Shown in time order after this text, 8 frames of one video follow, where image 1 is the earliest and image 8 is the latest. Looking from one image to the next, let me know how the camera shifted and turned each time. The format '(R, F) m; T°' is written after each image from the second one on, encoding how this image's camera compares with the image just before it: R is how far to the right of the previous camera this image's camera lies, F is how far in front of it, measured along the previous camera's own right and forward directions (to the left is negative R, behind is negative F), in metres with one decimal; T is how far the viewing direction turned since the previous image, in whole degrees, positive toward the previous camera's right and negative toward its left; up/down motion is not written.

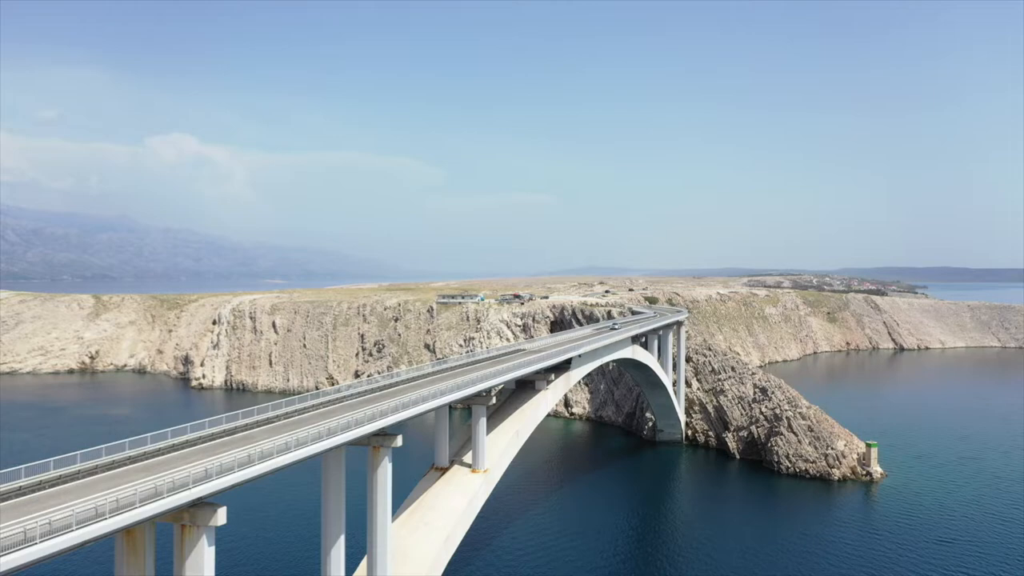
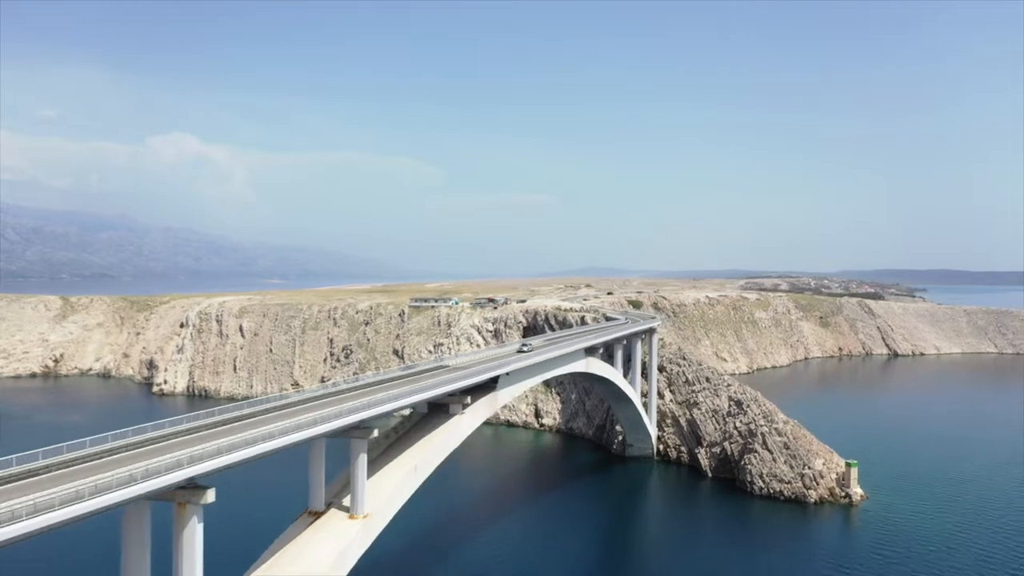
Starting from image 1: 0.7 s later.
(+2.7, +2.9) m; 0°
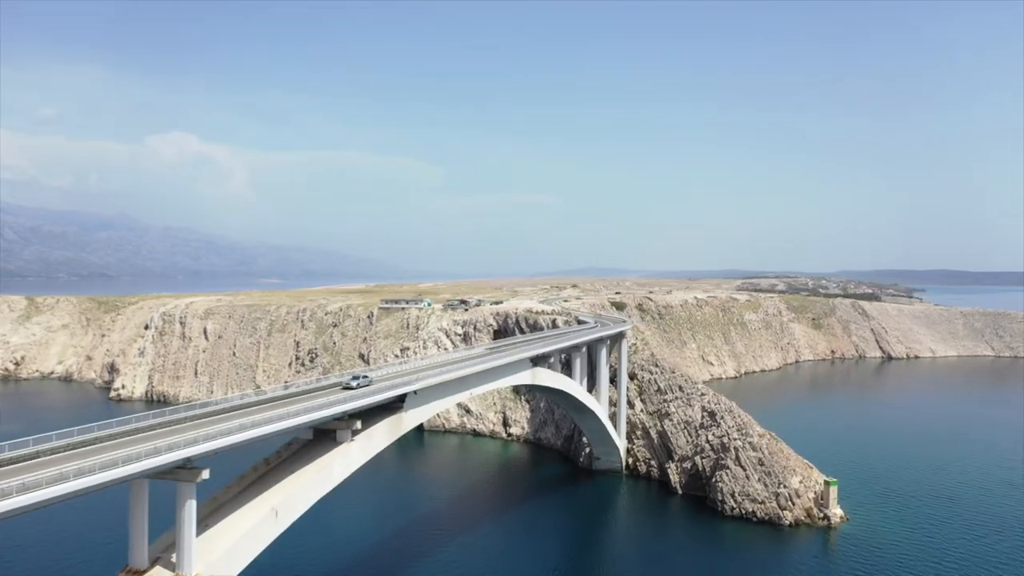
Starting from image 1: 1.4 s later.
(+2.6, +3.1) m; 0°
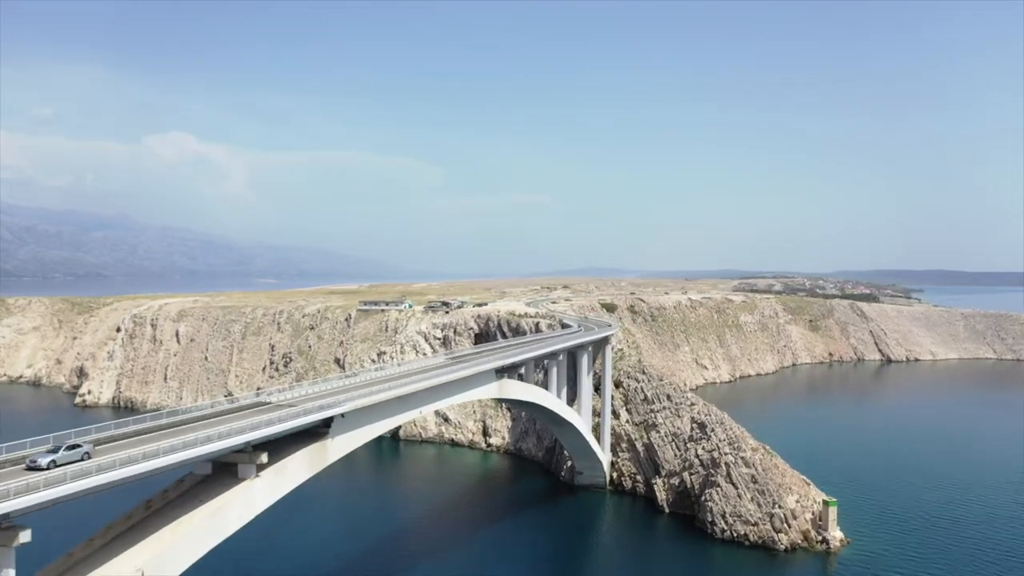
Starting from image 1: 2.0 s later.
(+1.3, +2.9) m; 0°
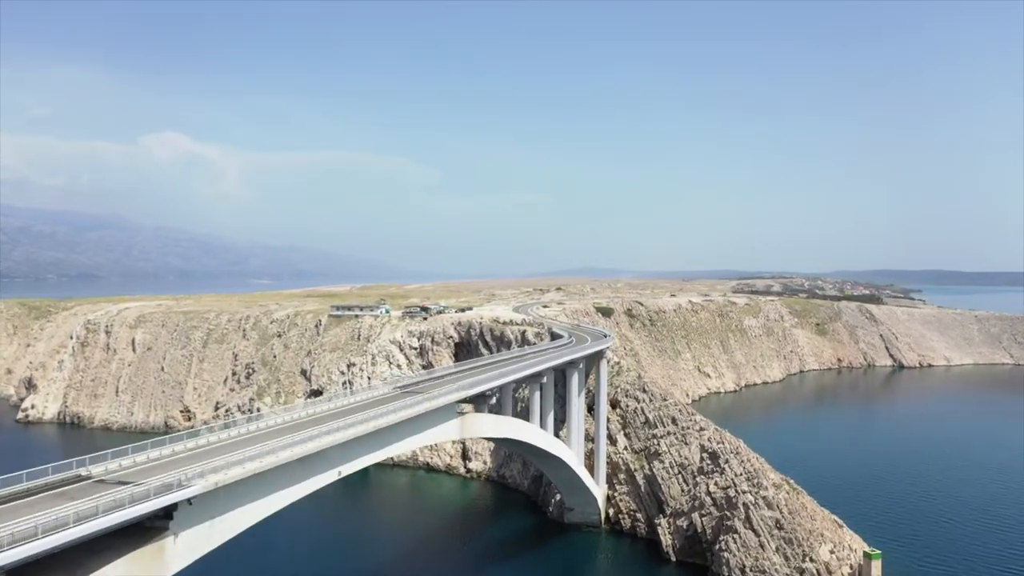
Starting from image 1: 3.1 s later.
(+0.9, +5.7) m; 0°
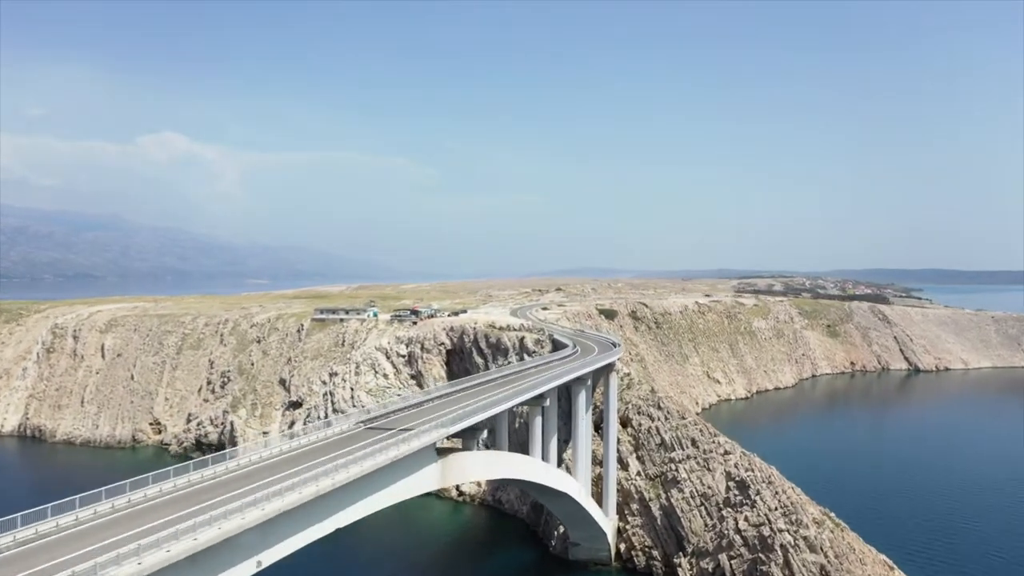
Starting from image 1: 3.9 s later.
(+0.1, +4.3) m; 0°
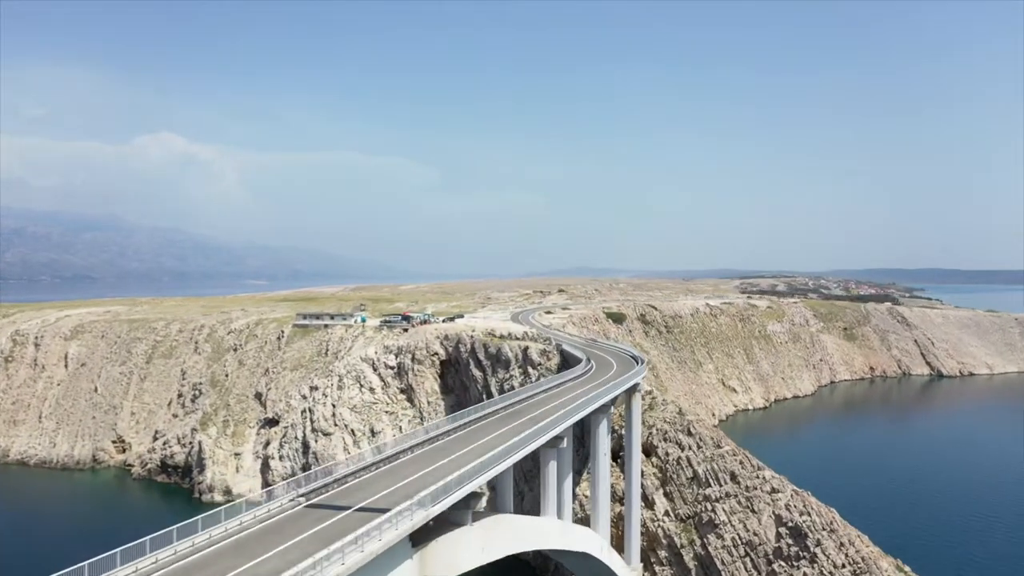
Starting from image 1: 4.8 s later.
(-0.2, +4.9) m; 0°
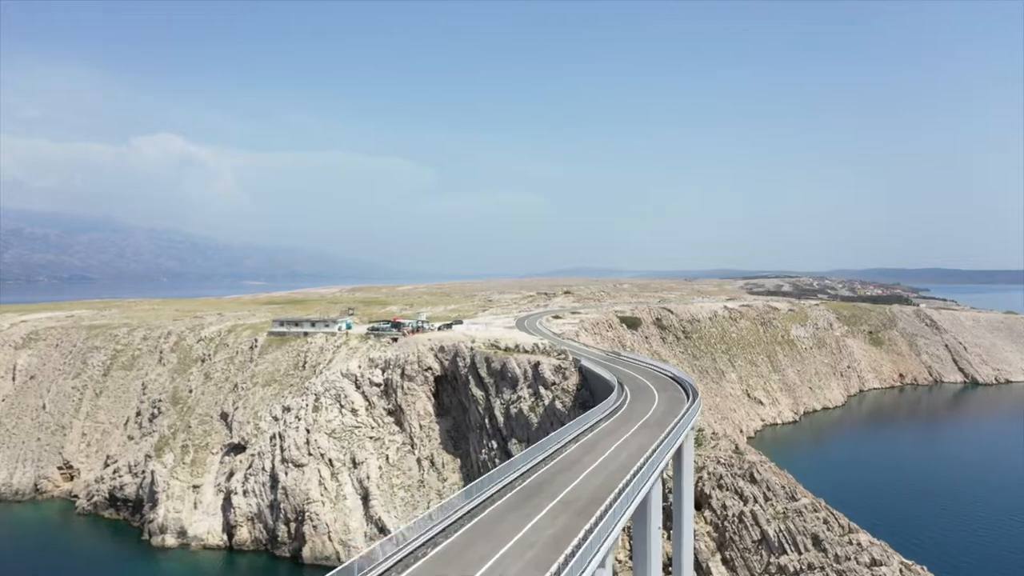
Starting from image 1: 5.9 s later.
(-0.4, +6.0) m; 0°
